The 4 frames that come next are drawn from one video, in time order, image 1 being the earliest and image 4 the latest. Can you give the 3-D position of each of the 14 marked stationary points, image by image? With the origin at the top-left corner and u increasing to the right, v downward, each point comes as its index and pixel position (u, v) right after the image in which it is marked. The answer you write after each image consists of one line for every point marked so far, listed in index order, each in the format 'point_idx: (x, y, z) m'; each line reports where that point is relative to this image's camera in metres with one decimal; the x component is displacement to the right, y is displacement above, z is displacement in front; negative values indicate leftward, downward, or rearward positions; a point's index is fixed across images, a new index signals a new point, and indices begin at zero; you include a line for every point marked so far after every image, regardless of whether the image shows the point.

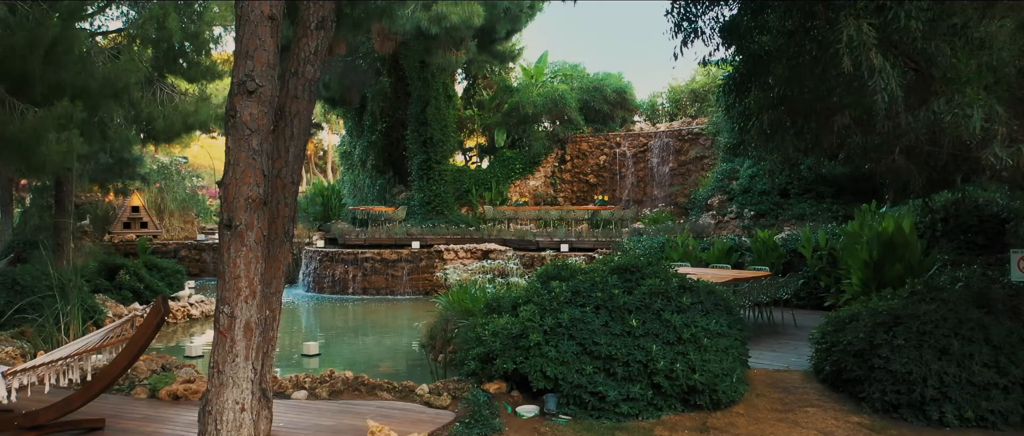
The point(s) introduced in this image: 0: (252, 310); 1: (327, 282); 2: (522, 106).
0: (-1.2, -0.4, +3.1) m
1: (-2.9, -1.0, +10.6) m
2: (+0.2, +2.4, +14.8) m
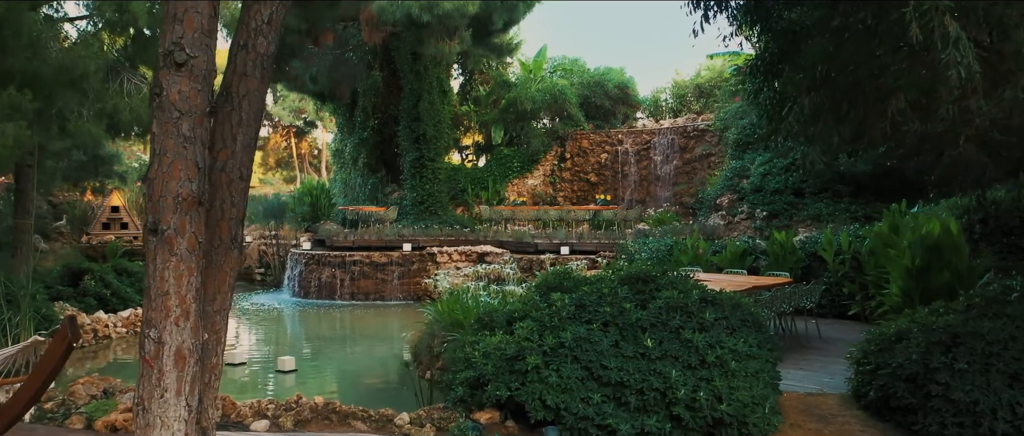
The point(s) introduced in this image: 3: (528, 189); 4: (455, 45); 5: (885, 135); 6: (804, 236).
0: (-1.2, -0.4, +2.5) m
1: (-2.9, -1.0, +10.0) m
2: (+0.2, +2.4, +14.2) m
3: (+0.3, +0.6, +14.5) m
4: (-0.8, +2.4, +9.5) m
5: (+1.9, +0.4, +3.5) m
6: (+3.2, -0.2, +7.4) m
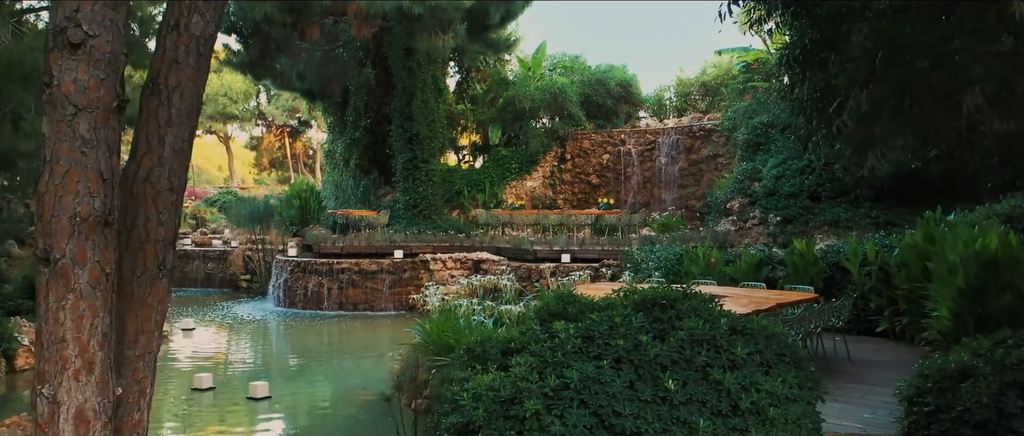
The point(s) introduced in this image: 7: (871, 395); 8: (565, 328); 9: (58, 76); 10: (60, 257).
0: (-1.2, -0.5, +2.0) m
1: (-3.0, -1.1, +9.5) m
2: (+0.1, +2.3, +13.6) m
3: (+0.3, +0.6, +14.0) m
4: (-0.8, +2.3, +9.0) m
5: (+1.9, +0.4, +3.0) m
6: (+3.2, -0.3, +6.9) m
7: (+2.2, -1.1, +4.1) m
8: (+0.2, -0.5, +3.2) m
9: (-1.3, +0.4, +1.9) m
10: (-1.3, -0.1, +1.9) m
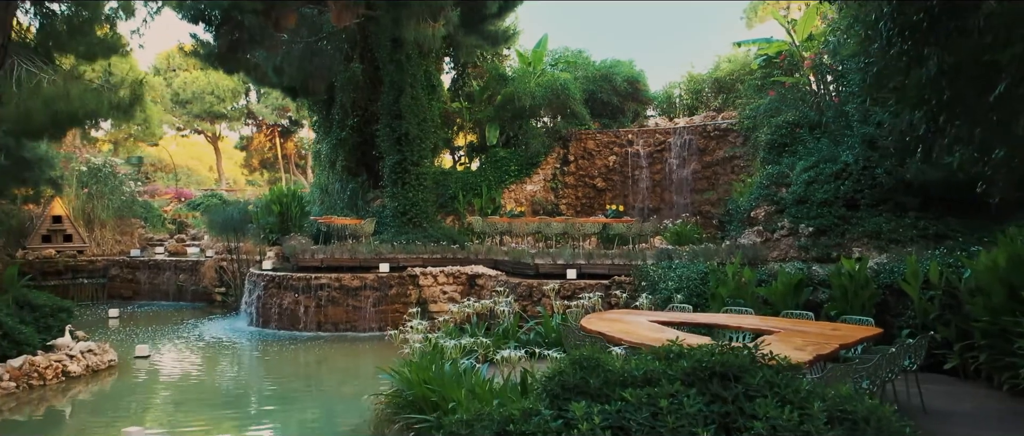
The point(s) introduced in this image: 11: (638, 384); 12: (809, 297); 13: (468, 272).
0: (-1.2, -0.6, +1.0) m
1: (-3.0, -1.2, +8.5) m
2: (+0.1, +2.2, +12.7) m
3: (+0.3, +0.4, +13.0) m
4: (-0.9, +2.2, +8.0) m
5: (+1.9, +0.2, +2.0) m
6: (+3.1, -0.4, +5.9) m
7: (+2.2, -1.2, +3.1) m
8: (+0.2, -0.6, +2.2) m
9: (-1.3, +0.3, +0.9) m
10: (-1.3, -0.2, +1.0) m
11: (+0.4, -0.6, +2.4) m
12: (+2.5, -0.6, +5.6) m
13: (-0.5, -0.7, +8.3) m
